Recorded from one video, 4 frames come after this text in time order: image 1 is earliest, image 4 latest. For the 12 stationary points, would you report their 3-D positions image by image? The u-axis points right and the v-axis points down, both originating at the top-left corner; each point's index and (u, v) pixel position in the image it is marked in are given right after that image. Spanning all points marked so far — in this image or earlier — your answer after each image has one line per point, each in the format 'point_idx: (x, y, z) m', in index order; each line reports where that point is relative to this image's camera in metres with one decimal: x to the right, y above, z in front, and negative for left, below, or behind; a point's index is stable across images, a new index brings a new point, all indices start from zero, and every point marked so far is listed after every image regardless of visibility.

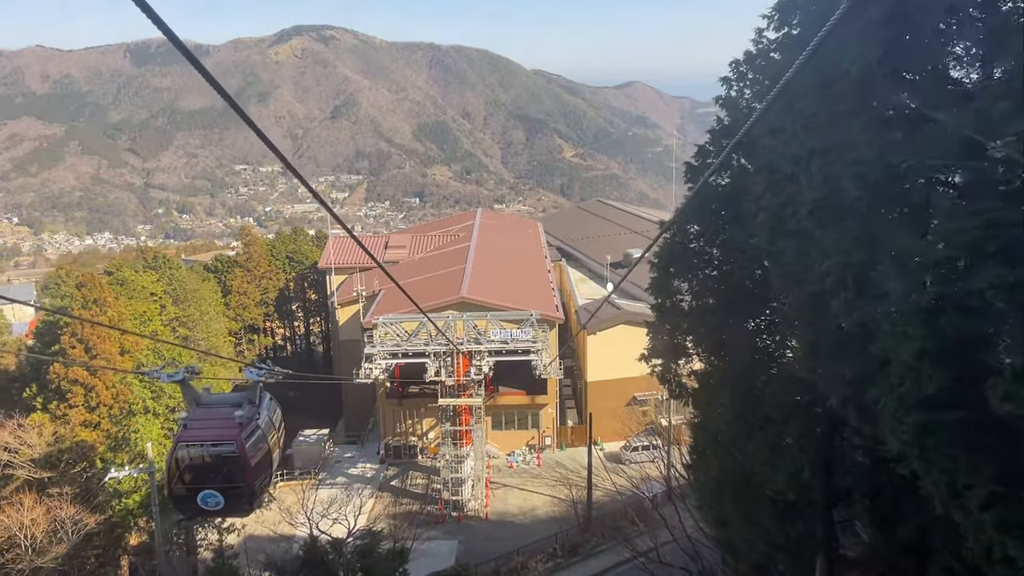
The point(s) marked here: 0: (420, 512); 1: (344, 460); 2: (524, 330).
0: (-2.0, -4.7, +14.4) m
1: (-4.2, -4.3, +16.8) m
2: (+0.3, -0.9, +15.0) m
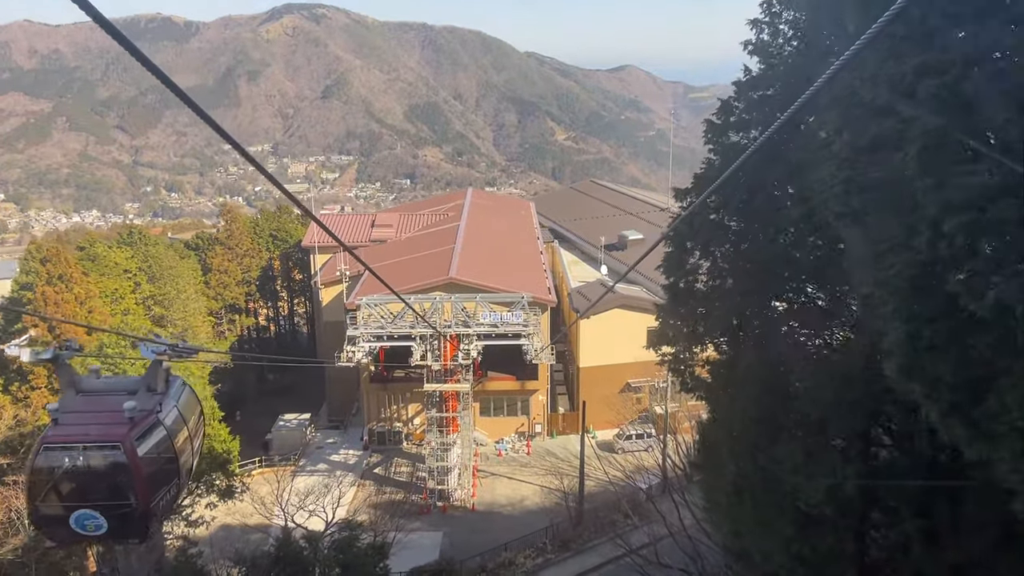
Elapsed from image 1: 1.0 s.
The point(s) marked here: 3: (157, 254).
0: (-2.2, -4.3, +13.8) m
1: (-4.4, -3.8, +16.1) m
2: (+0.1, -0.5, +14.3) m
3: (-9.5, +1.0, +18.1) m
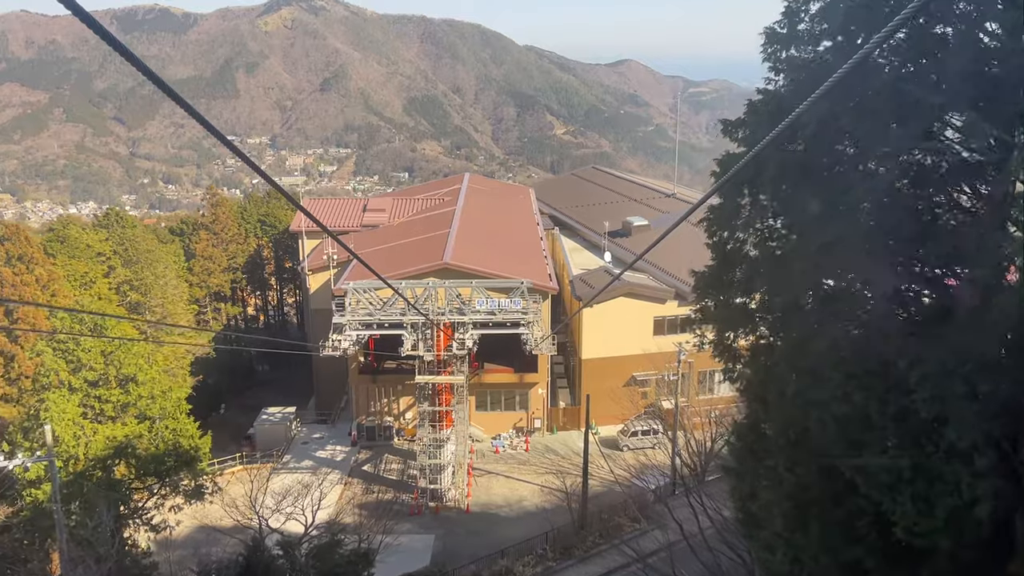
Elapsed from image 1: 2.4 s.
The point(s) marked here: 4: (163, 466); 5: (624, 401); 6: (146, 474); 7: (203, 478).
0: (-2.2, -4.0, +12.8) m
1: (-4.5, -3.4, +15.2) m
2: (0.0, -0.2, +13.3) m
3: (-9.5, +1.4, +17.1) m
4: (-4.7, -2.4, +9.0) m
5: (+2.6, -2.6, +15.6) m
6: (-4.8, -2.5, +8.9) m
7: (-4.4, -2.7, +9.6) m
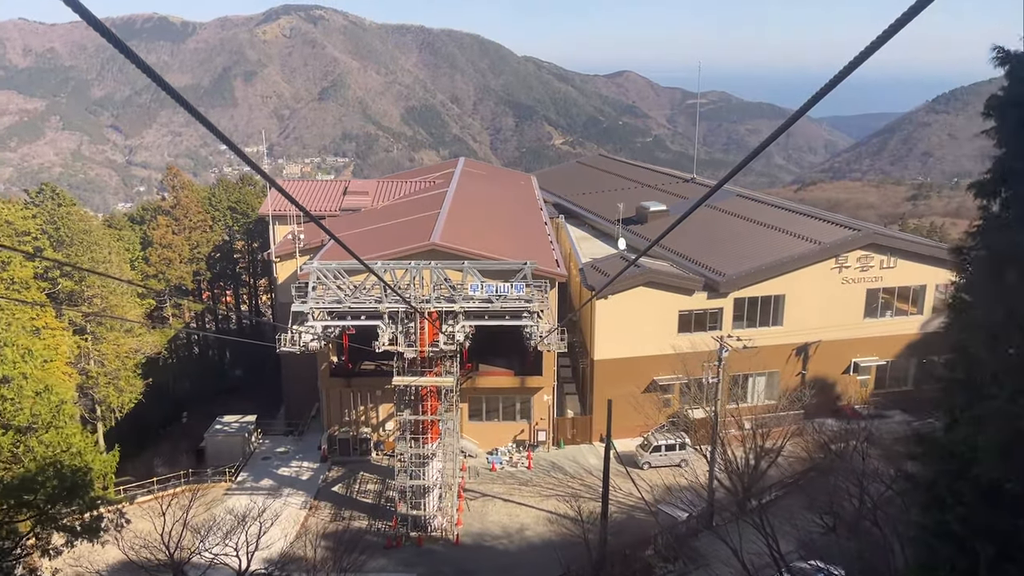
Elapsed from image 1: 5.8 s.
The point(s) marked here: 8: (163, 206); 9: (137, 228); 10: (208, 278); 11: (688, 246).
0: (-2.3, -3.7, +10.4) m
1: (-4.5, -3.2, +12.8) m
2: (0.0, 0.0, +11.0) m
3: (-9.5, +1.6, +14.8) m
4: (-4.7, -2.0, +6.7) m
5: (+2.6, -2.4, +13.2) m
6: (-4.8, -2.1, +6.5) m
7: (-4.4, -2.3, +7.2) m
8: (-9.9, +2.3, +19.1) m
9: (-10.8, +1.7, +19.4) m
10: (-8.9, +0.3, +20.1) m
11: (+3.9, +0.9, +15.0) m
